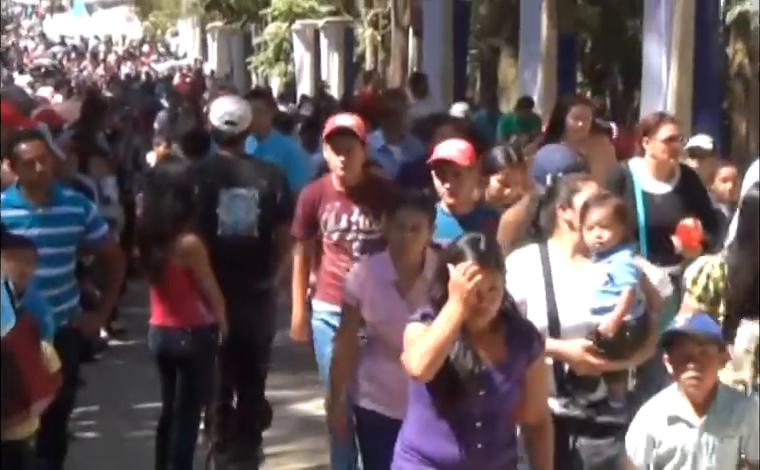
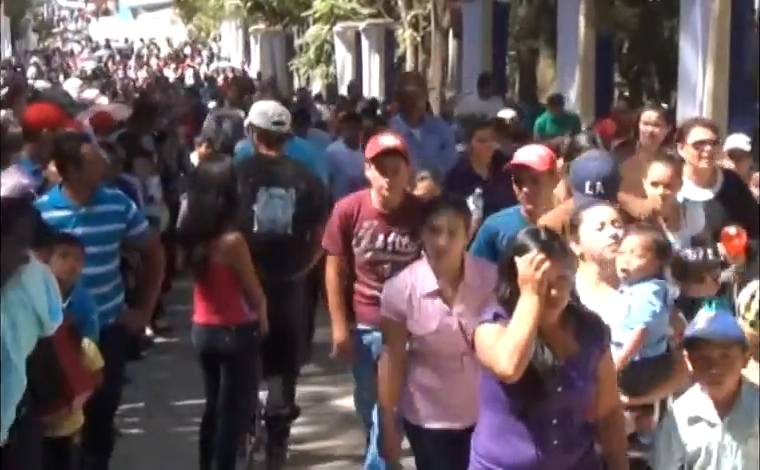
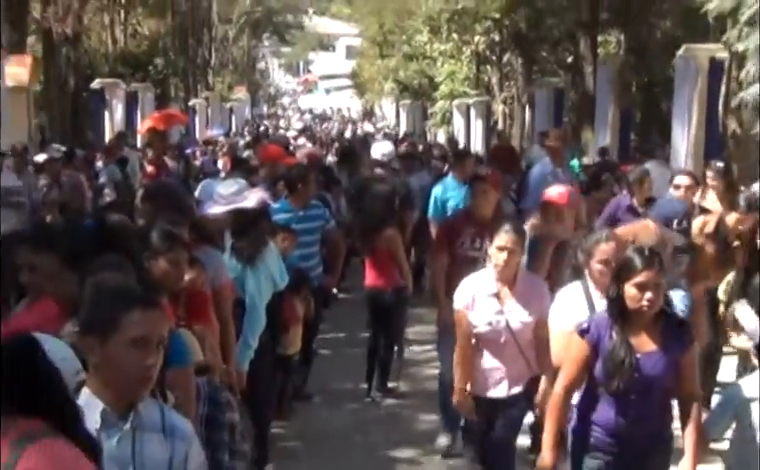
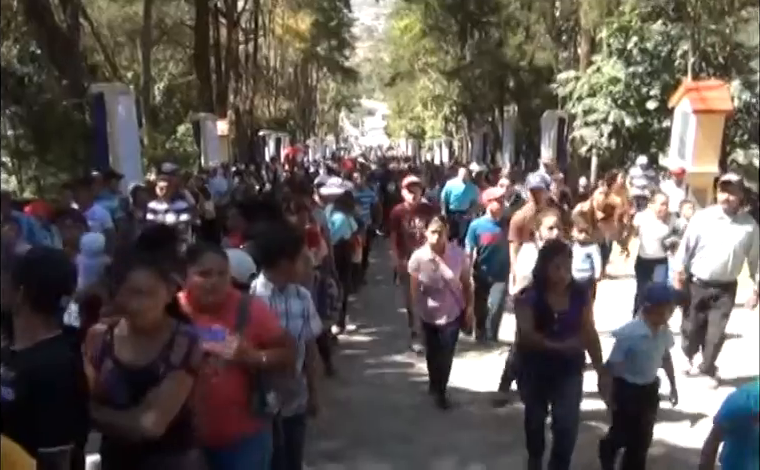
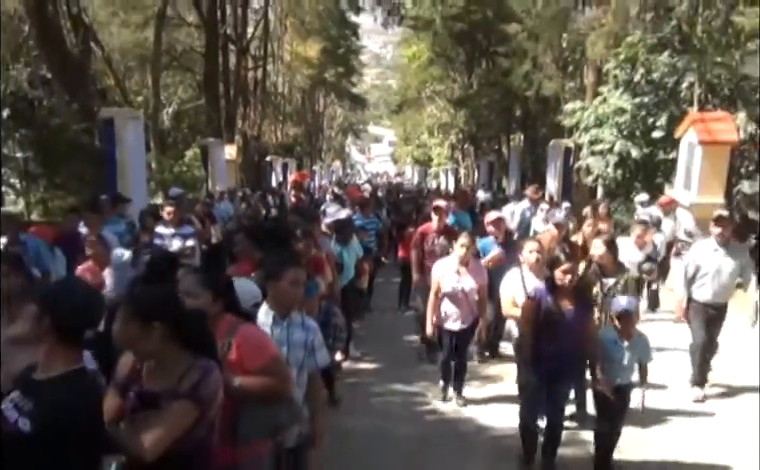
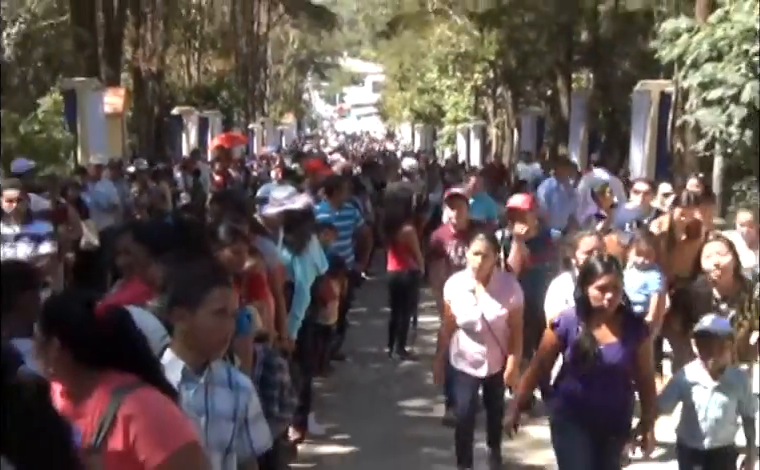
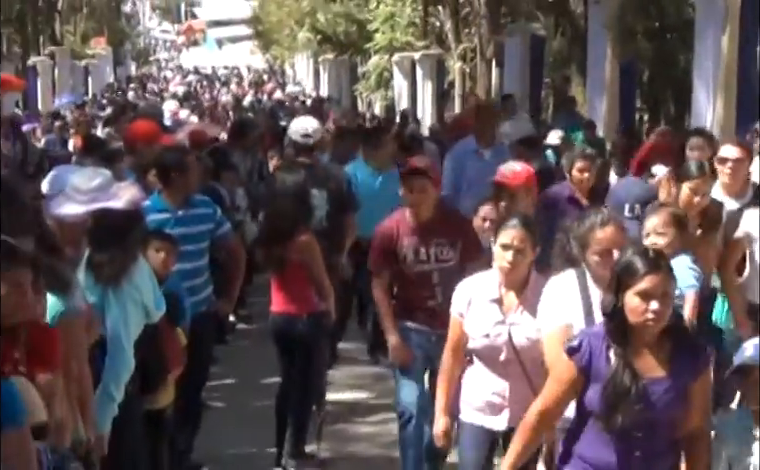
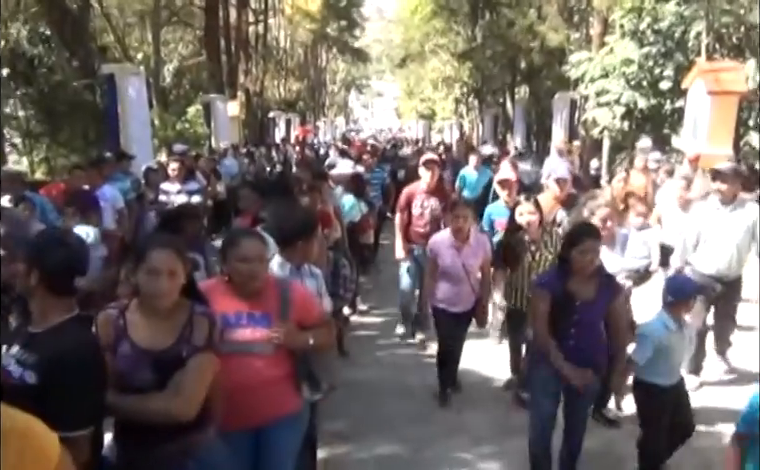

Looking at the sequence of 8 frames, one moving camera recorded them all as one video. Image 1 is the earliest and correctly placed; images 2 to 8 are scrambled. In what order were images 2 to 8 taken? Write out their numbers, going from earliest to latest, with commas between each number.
2, 7, 3, 6, 5, 4, 8
